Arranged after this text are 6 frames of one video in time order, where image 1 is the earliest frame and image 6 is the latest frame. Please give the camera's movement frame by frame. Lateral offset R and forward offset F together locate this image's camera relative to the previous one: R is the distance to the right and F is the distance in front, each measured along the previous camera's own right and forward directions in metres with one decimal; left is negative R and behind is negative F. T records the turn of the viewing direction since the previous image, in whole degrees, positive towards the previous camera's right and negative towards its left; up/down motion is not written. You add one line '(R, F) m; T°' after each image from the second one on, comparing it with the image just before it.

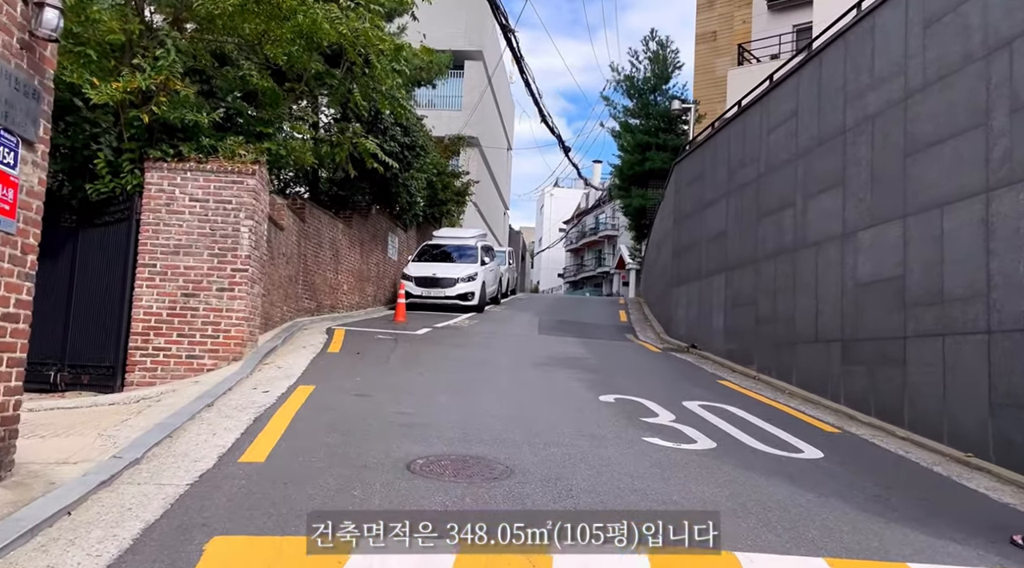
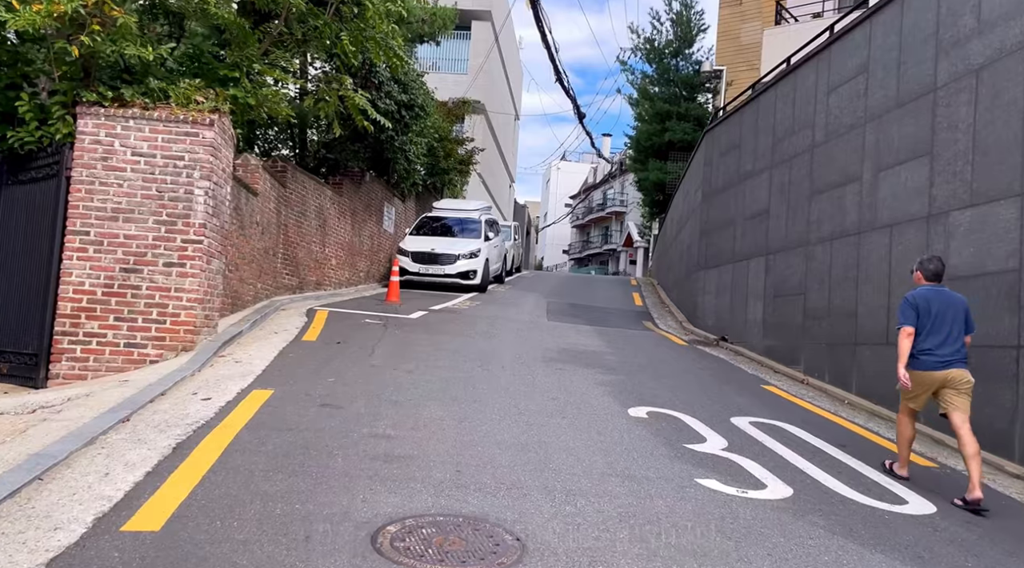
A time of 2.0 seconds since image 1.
(-0.1, +1.6) m; 0°
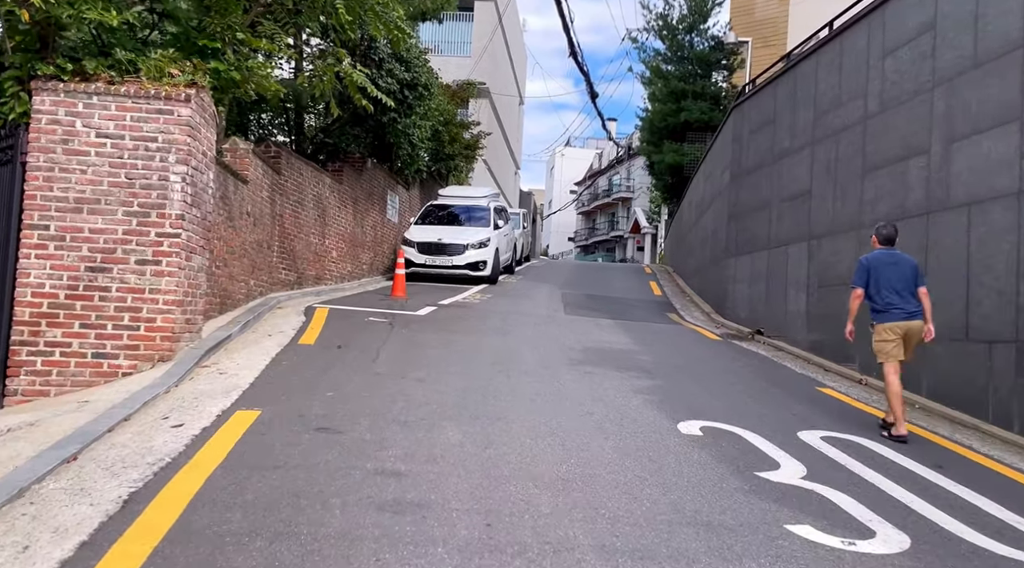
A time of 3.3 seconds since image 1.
(-0.2, +1.0) m; 0°
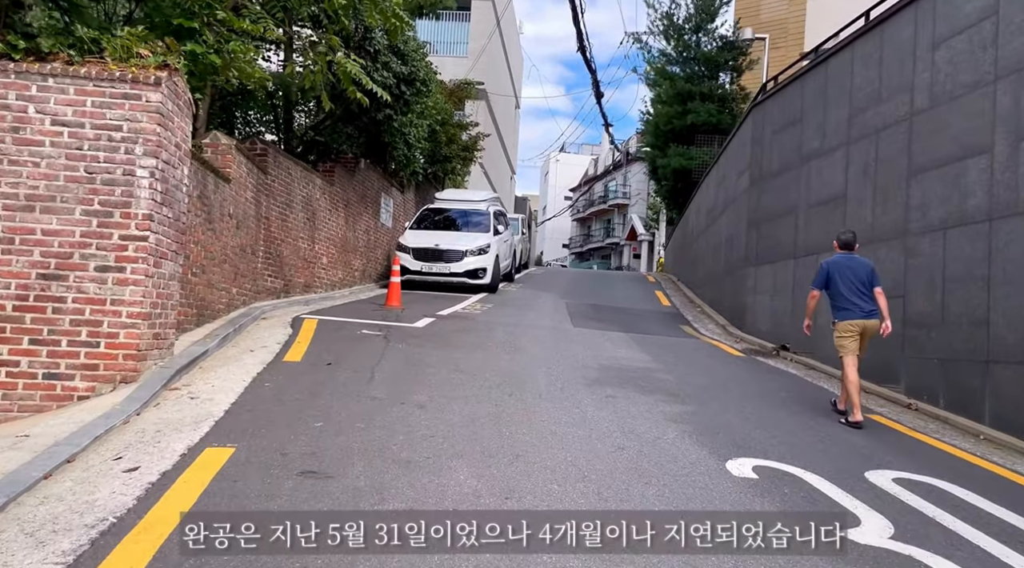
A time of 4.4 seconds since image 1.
(-0.2, +0.8) m; +1°
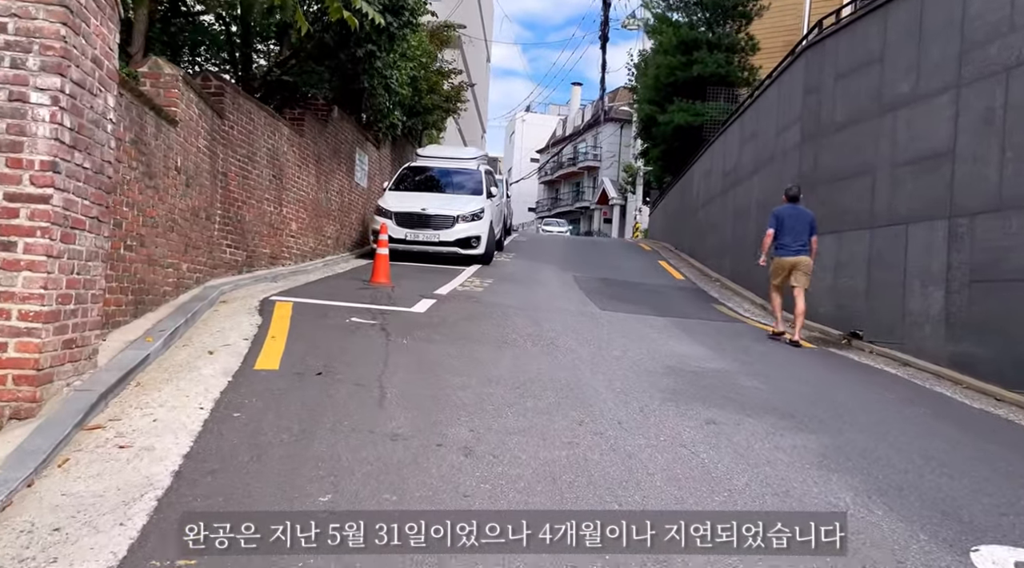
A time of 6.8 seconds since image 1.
(-0.7, +1.9) m; +3°
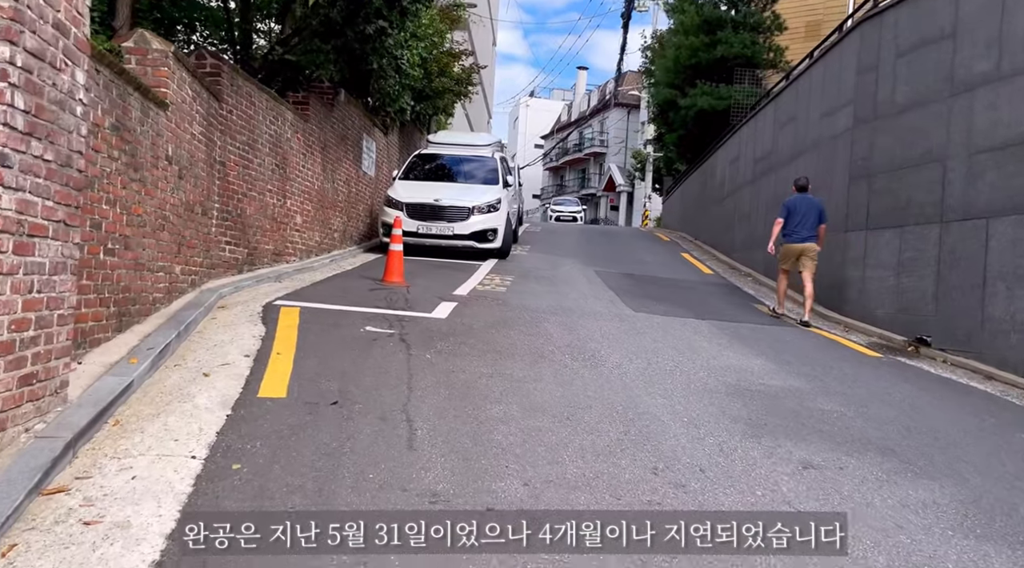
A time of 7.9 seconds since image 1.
(-0.3, +0.8) m; 0°
